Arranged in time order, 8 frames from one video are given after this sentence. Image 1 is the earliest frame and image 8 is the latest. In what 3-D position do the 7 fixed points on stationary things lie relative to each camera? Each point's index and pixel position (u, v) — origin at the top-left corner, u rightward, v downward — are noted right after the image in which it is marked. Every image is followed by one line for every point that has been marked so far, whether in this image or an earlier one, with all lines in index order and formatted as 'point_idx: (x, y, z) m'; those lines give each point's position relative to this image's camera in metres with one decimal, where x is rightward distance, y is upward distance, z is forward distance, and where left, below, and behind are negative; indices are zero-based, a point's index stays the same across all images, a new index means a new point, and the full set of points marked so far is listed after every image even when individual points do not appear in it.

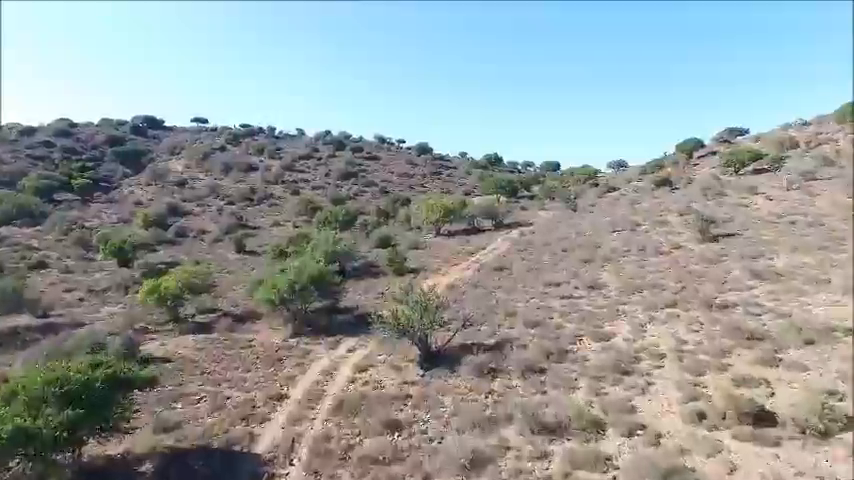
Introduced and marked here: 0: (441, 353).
0: (+0.5, -3.7, +17.0) m
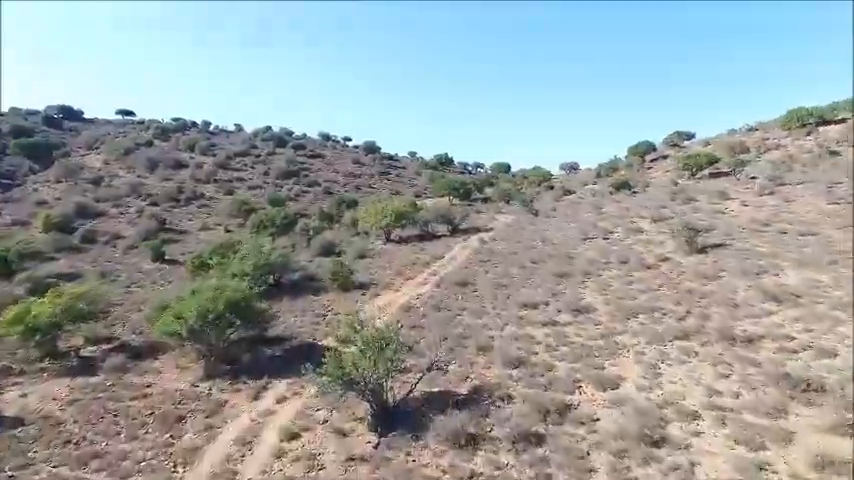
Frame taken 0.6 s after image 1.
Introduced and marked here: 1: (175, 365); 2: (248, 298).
0: (-0.7, -4.2, +12.8) m
1: (-8.5, -4.2, +17.4) m
2: (-6.2, -2.0, +18.1) m
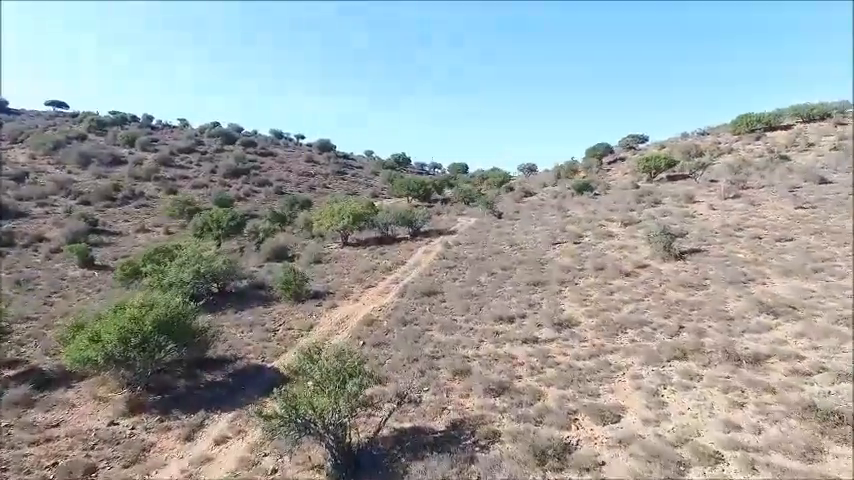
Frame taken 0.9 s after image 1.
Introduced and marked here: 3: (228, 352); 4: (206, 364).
0: (-1.2, -4.4, +10.7) m
1: (-9.4, -4.4, +14.6) m
2: (-7.2, -2.2, +15.4) m
3: (-6.7, -3.8, +17.6) m
4: (-7.0, -3.9, +16.4) m
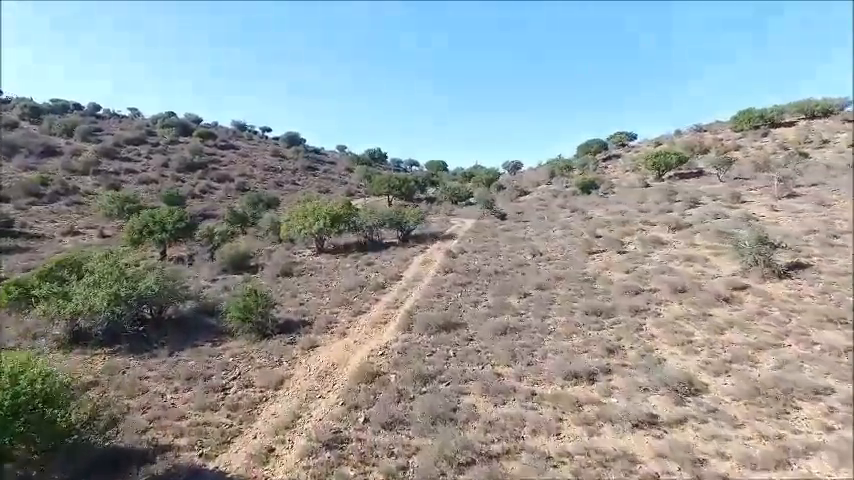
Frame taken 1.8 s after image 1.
0: (0.0, -4.7, +4.3) m
1: (-8.4, -4.7, +7.7) m
2: (-6.3, -2.6, +8.7) m
3: (-5.9, -4.1, +10.9) m
4: (-6.1, -4.2, +9.7) m
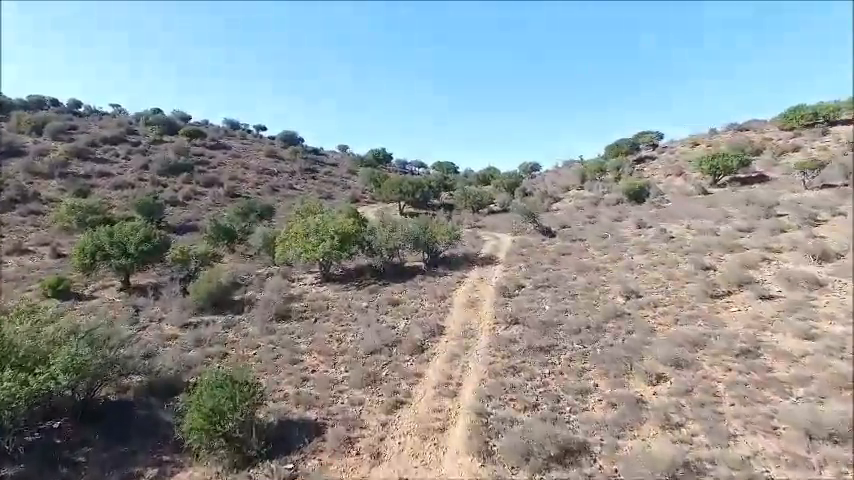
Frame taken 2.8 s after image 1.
0: (+1.8, -5.8, -2.4) m
1: (-6.6, -5.9, +1.0) m
2: (-4.5, -3.7, +2.0) m
3: (-4.2, -5.3, +4.2) m
4: (-4.3, -5.4, +3.0) m
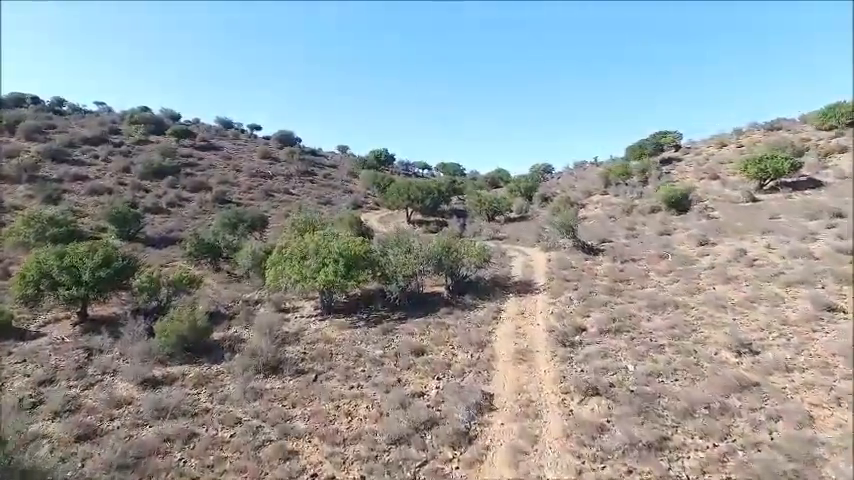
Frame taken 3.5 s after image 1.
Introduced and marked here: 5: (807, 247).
0: (+2.9, -6.7, -6.9) m
1: (-5.6, -6.7, -3.5) m
2: (-3.5, -4.5, -2.5) m
3: (-3.1, -6.1, -0.3) m
4: (-3.3, -6.2, -1.5) m
5: (+14.3, -0.2, +19.5) m
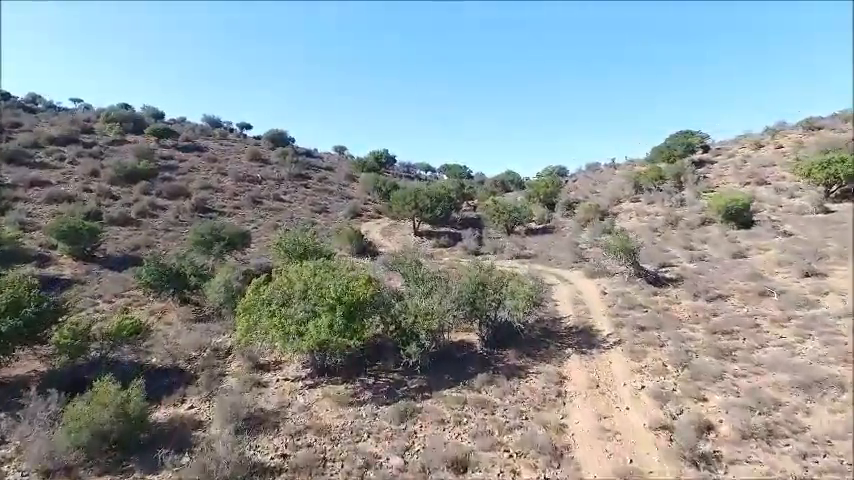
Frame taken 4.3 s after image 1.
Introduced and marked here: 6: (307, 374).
0: (+3.8, -7.7, -12.2) m
1: (-4.6, -7.7, -8.9) m
2: (-2.5, -5.5, -7.9) m
3: (-2.2, -7.1, -5.7) m
4: (-2.3, -7.2, -6.9) m
5: (+15.1, -1.2, +14.2) m
6: (-3.5, -3.4, +14.7) m
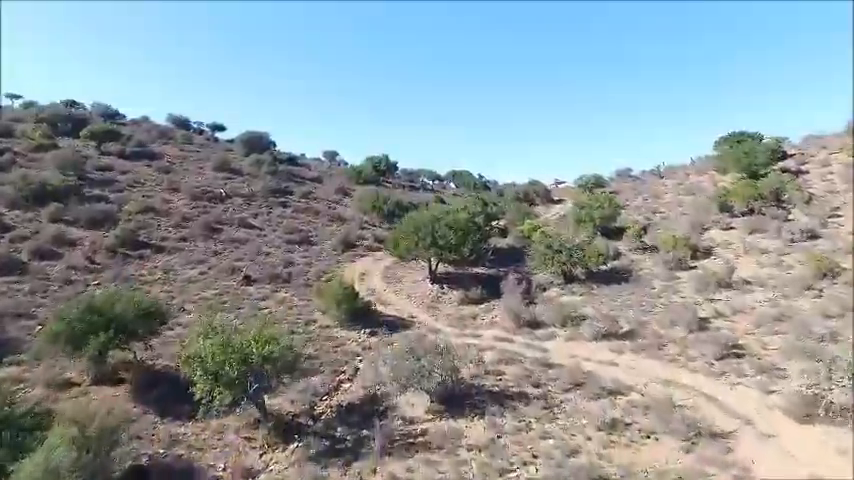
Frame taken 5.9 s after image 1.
0: (+5.3, -10.0, -23.2) m
1: (-3.2, -10.0, -19.9) m
2: (-1.1, -7.8, -18.9) m
3: (-0.8, -9.4, -16.7) m
4: (-0.9, -9.5, -17.9) m
5: (+16.3, -3.6, +3.4) m
6: (-2.2, -5.8, +3.7) m
